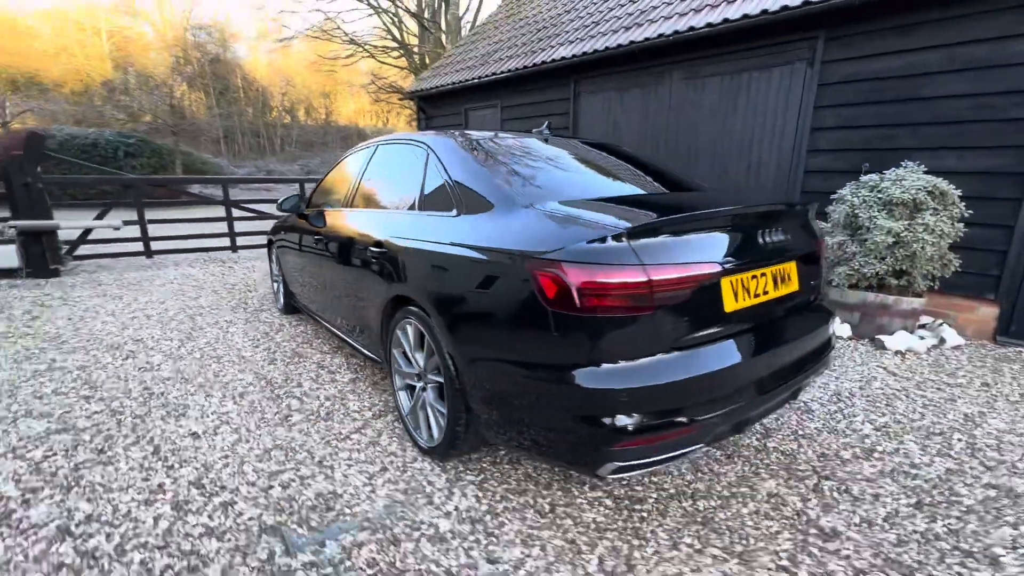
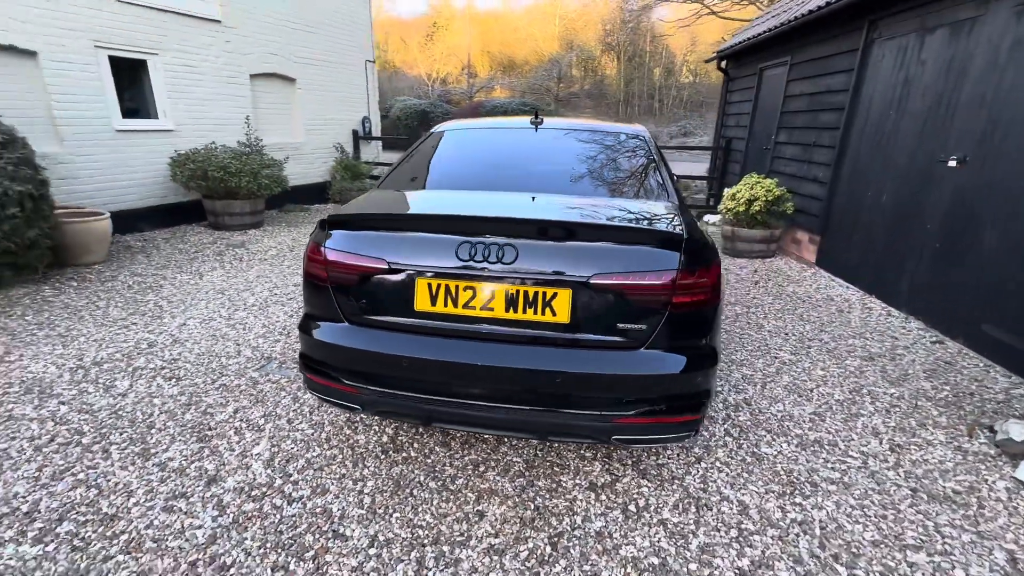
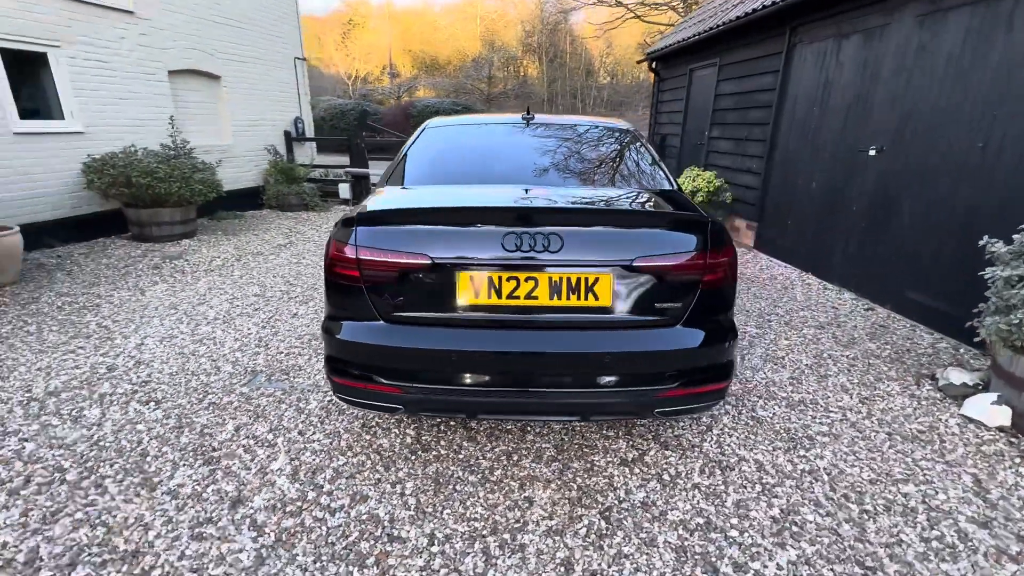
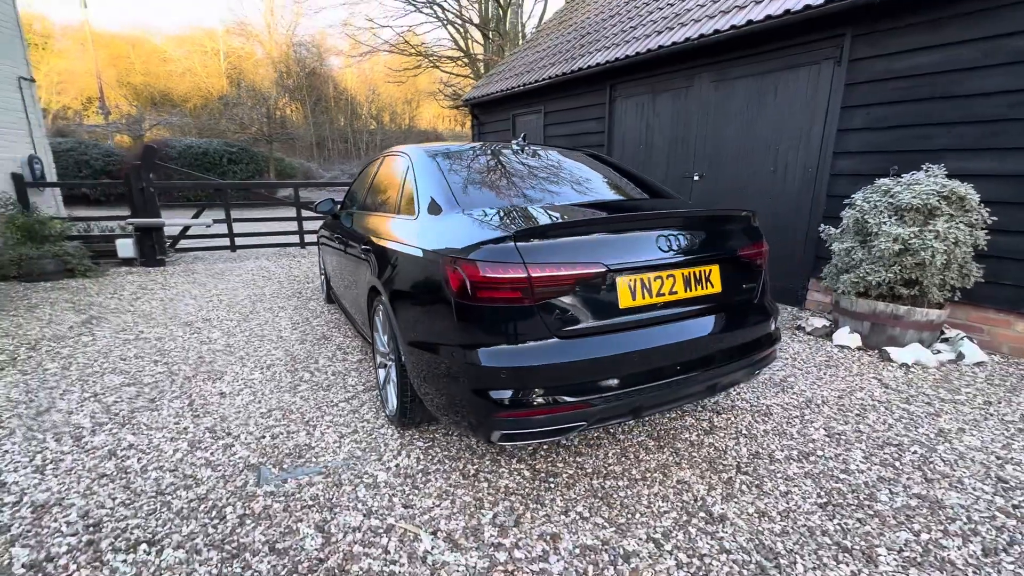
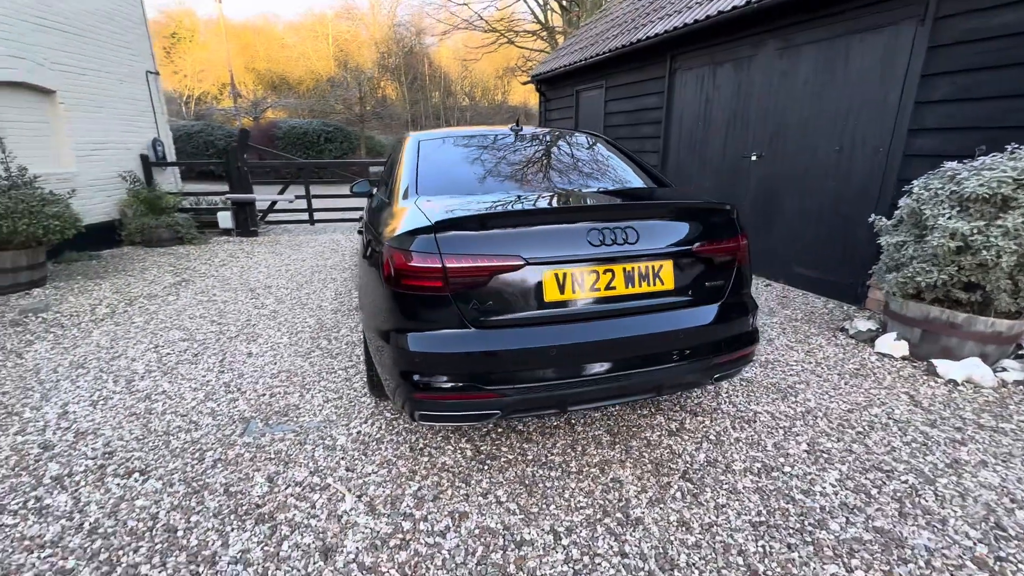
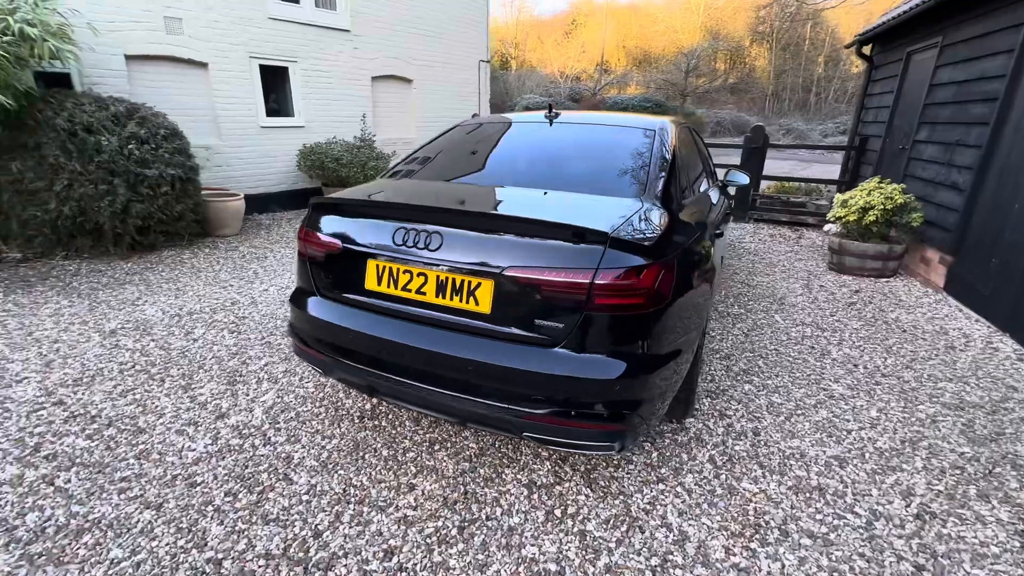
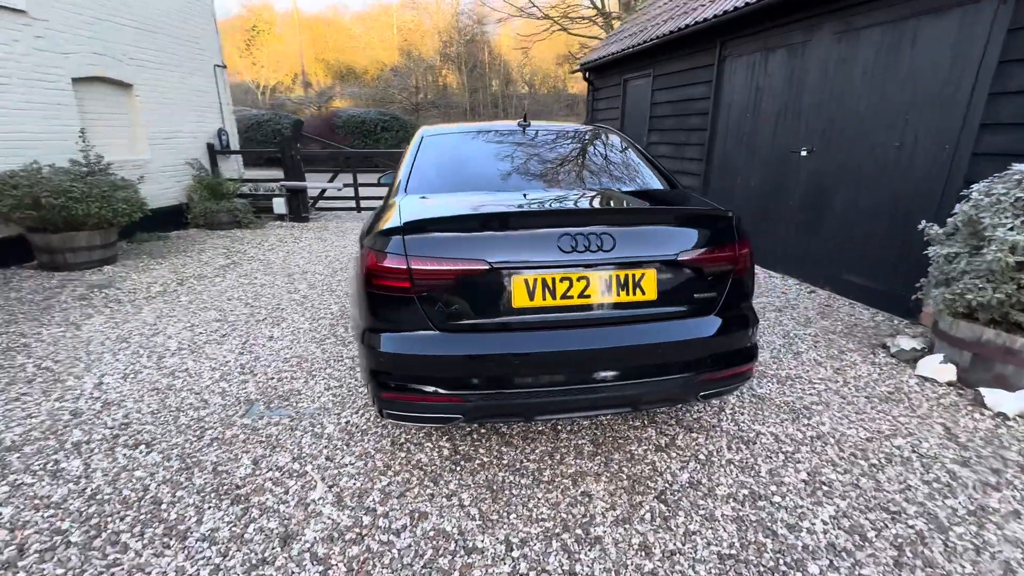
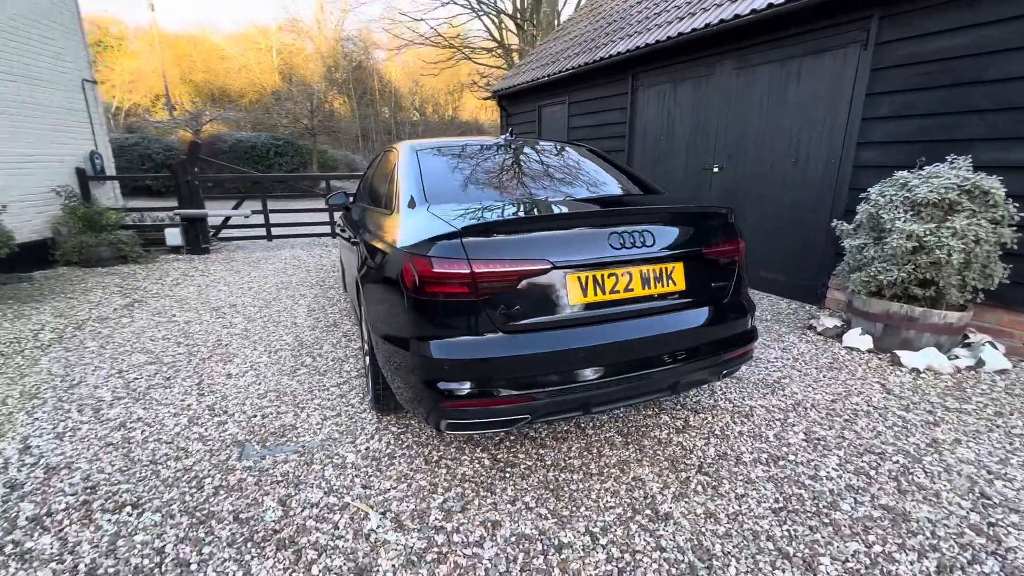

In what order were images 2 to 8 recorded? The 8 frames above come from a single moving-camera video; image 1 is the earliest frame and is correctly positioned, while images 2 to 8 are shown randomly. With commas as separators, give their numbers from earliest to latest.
4, 8, 5, 7, 3, 2, 6
